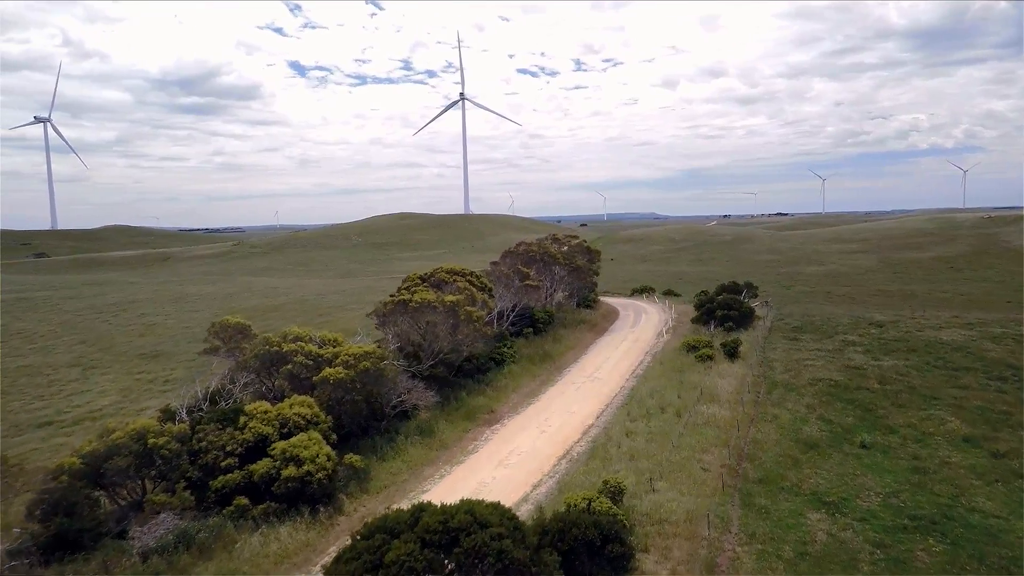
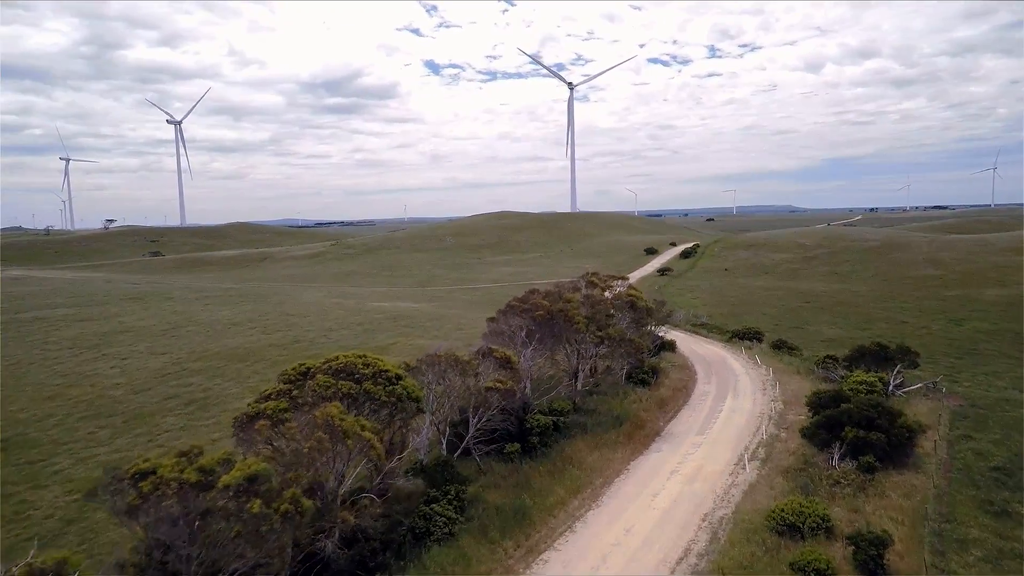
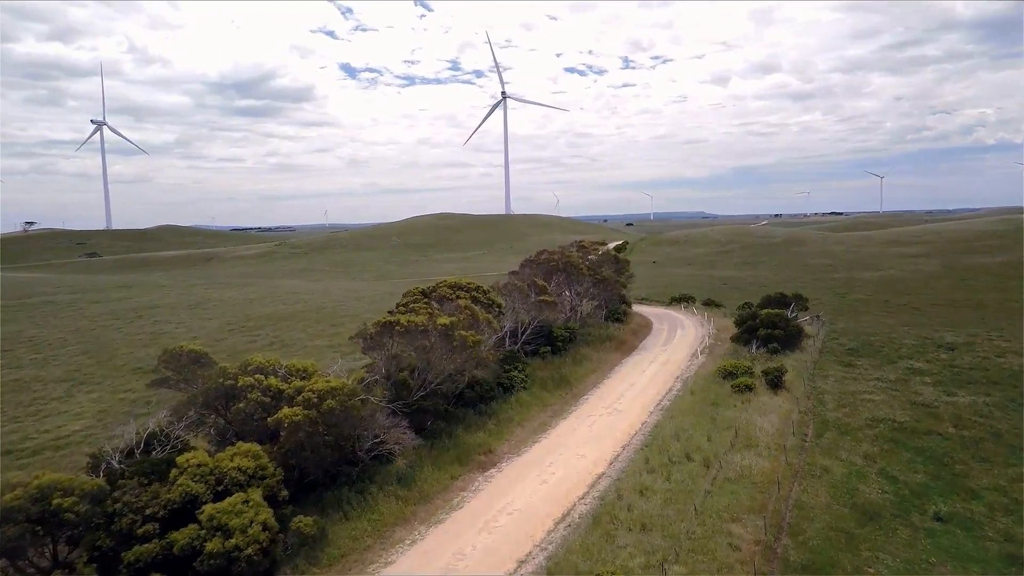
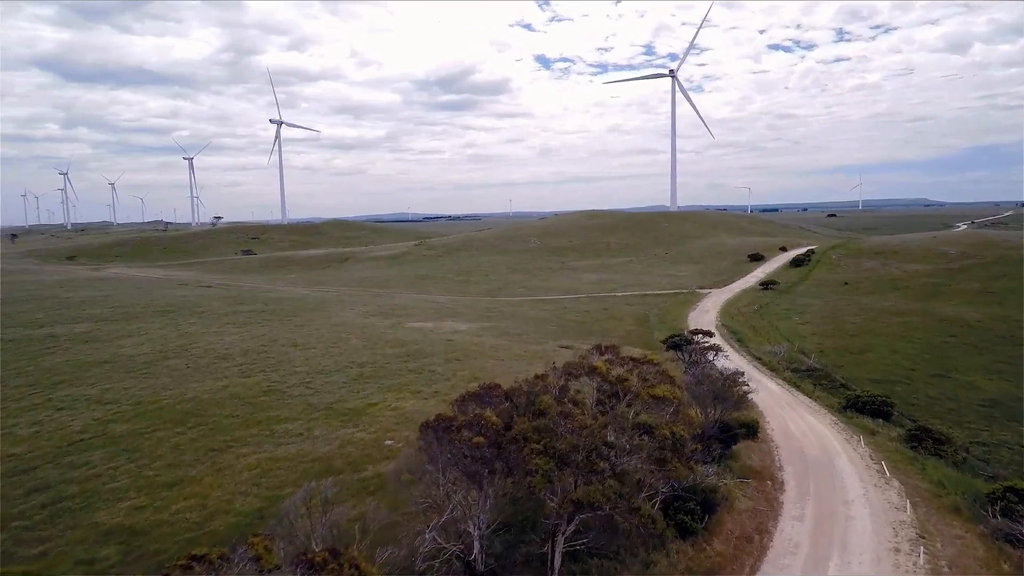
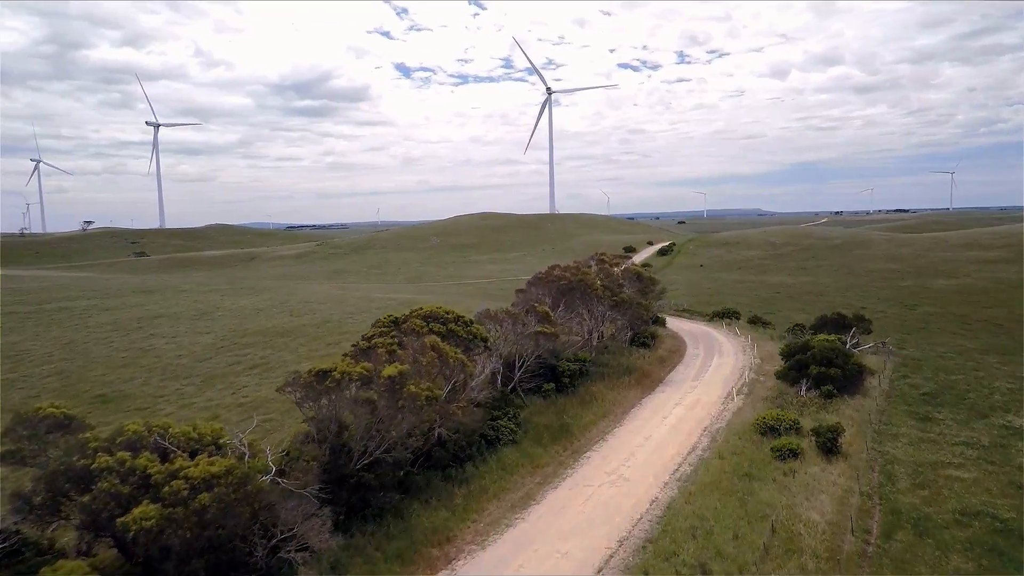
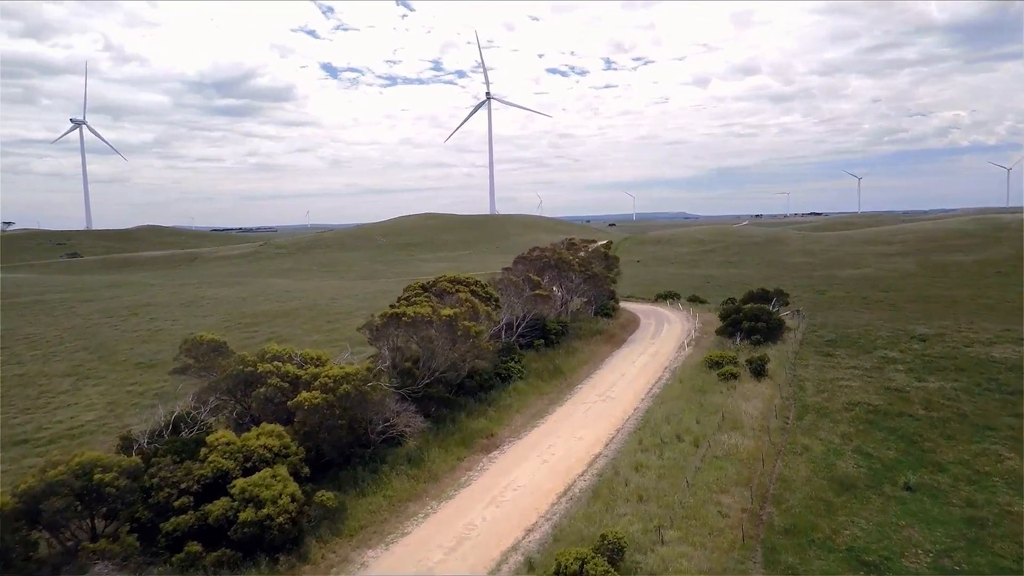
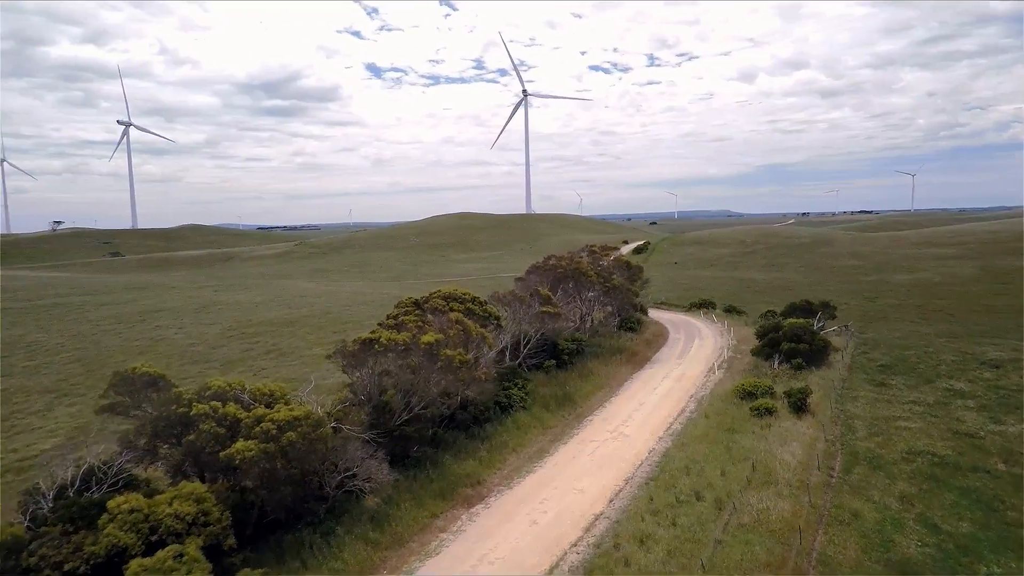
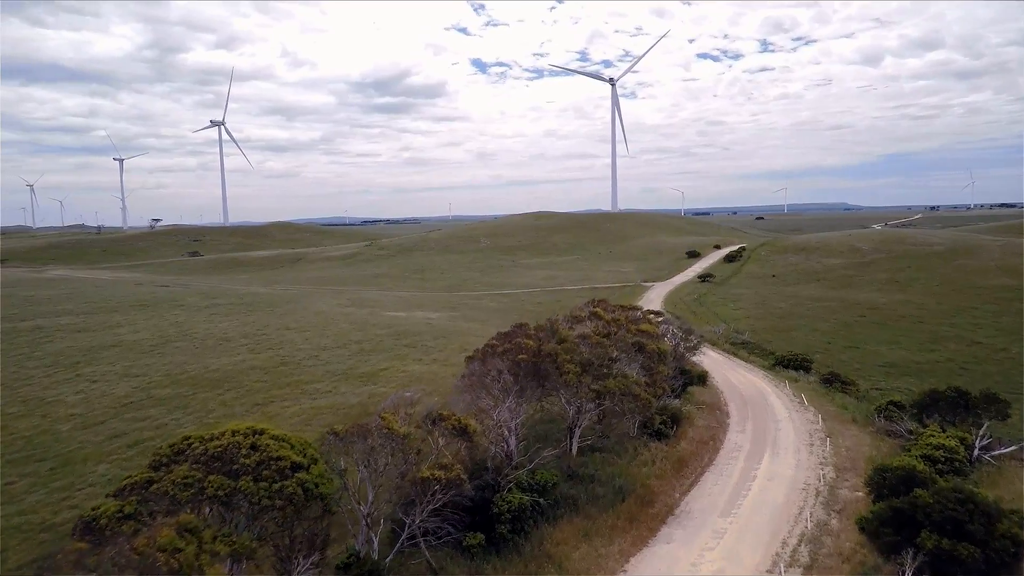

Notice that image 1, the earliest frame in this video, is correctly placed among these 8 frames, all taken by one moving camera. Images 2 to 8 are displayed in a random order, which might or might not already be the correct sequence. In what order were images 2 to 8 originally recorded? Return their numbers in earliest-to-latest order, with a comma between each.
6, 3, 7, 5, 2, 8, 4
